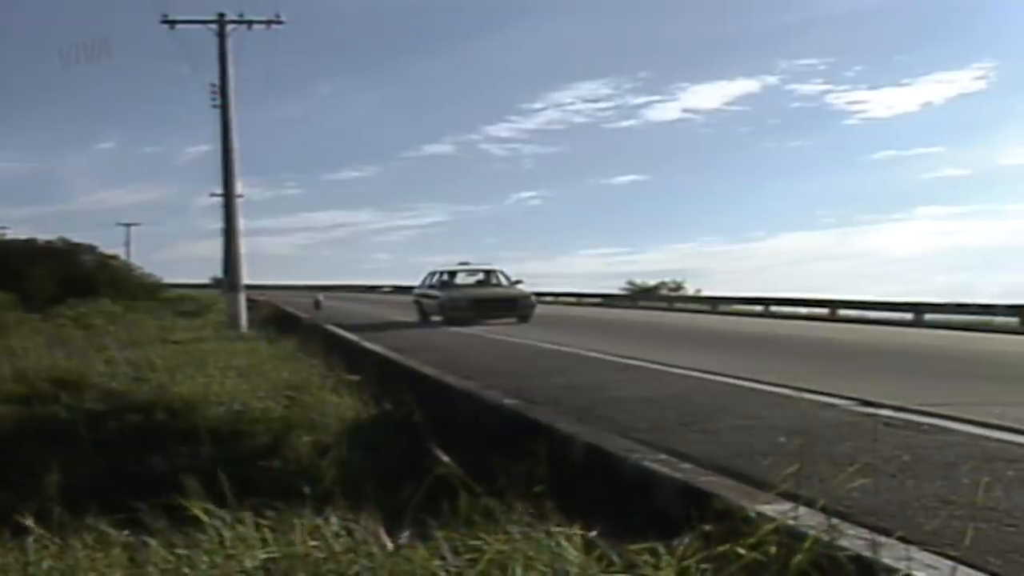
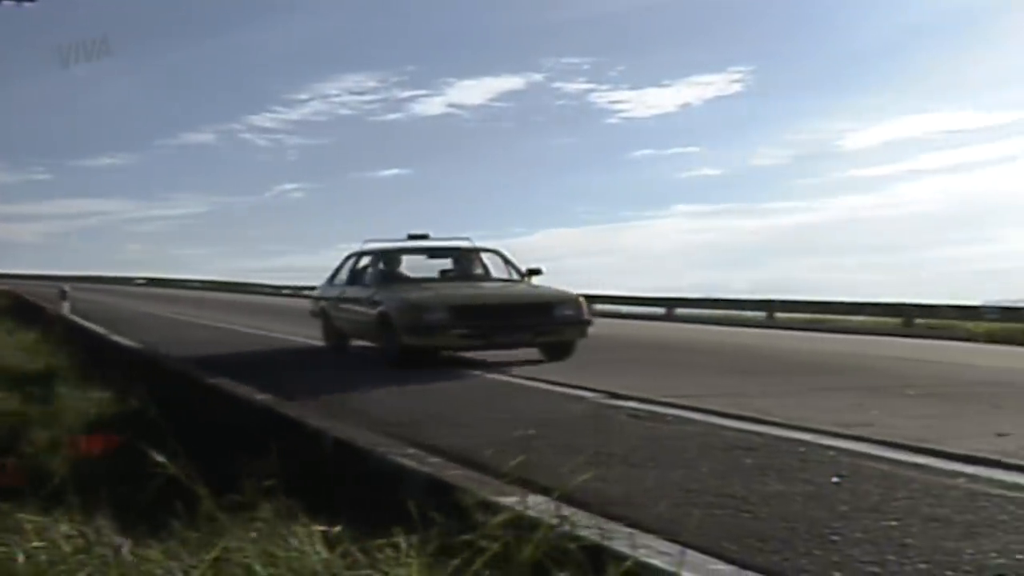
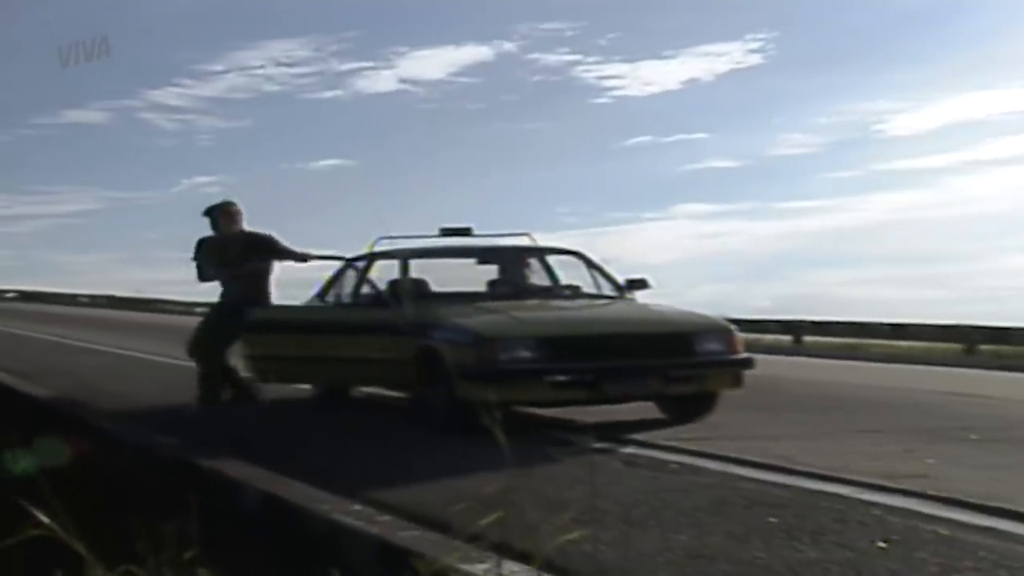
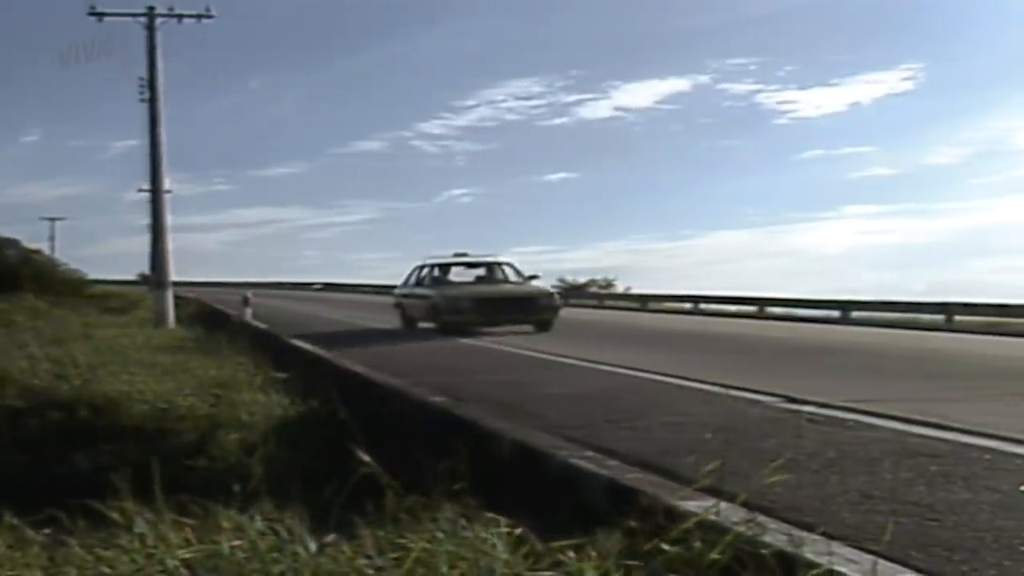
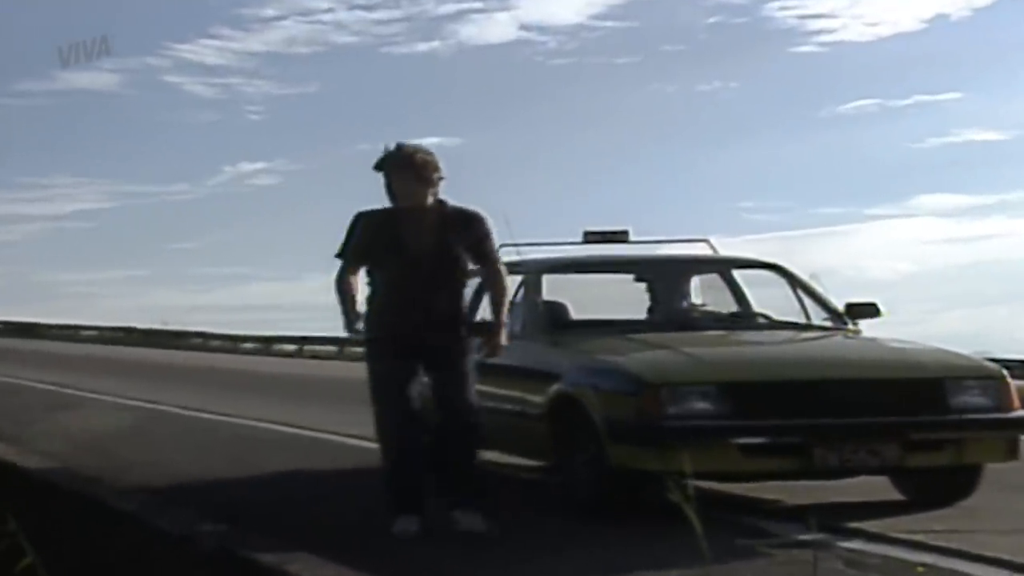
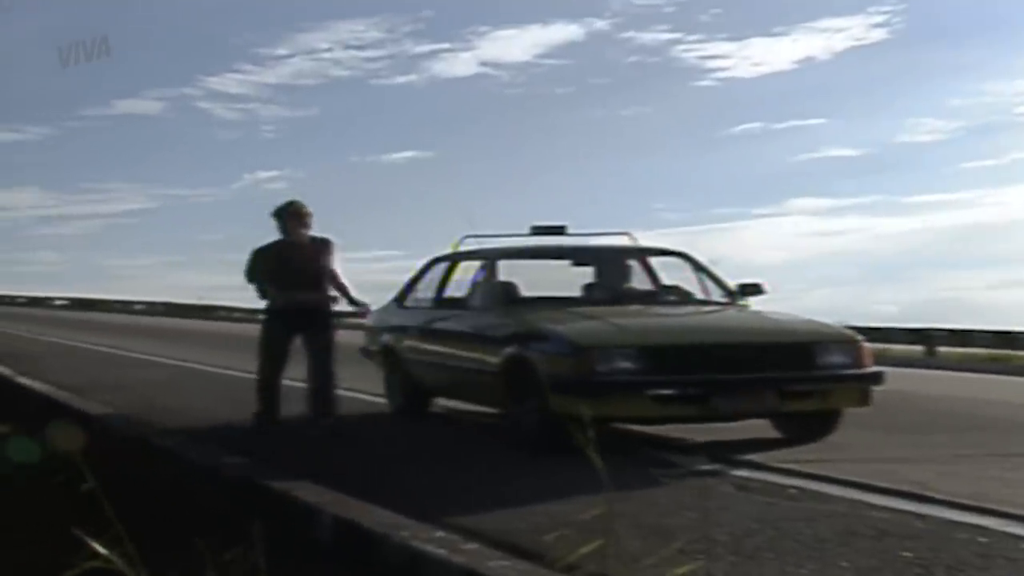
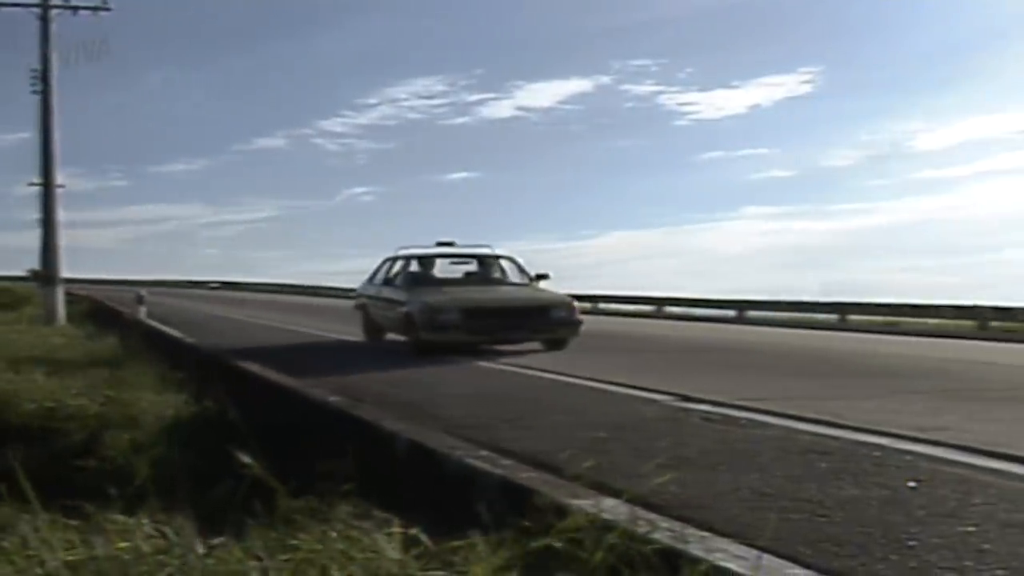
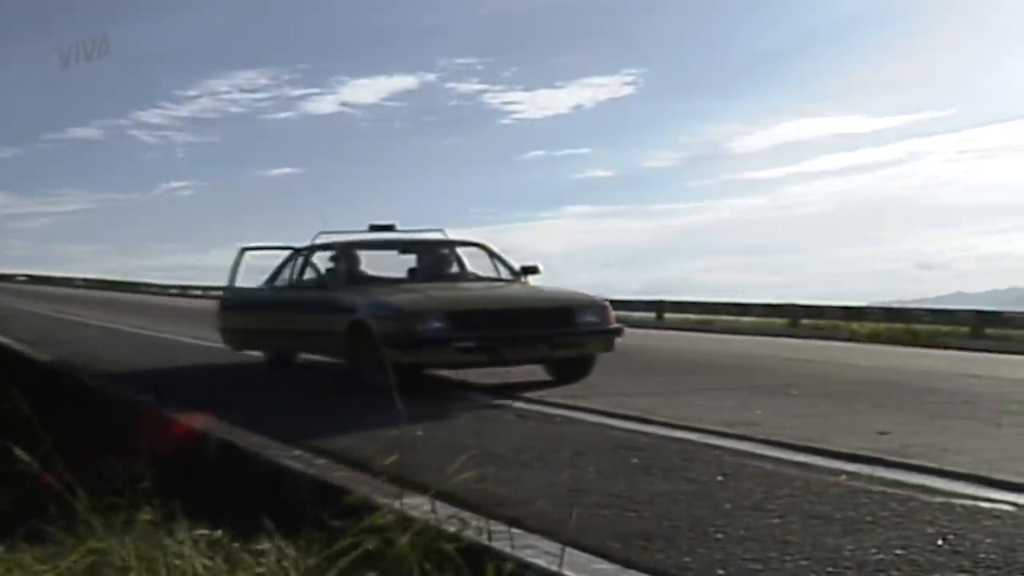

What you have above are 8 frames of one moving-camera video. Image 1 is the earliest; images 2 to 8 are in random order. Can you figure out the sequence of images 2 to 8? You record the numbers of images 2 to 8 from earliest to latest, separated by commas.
4, 7, 2, 8, 3, 6, 5
